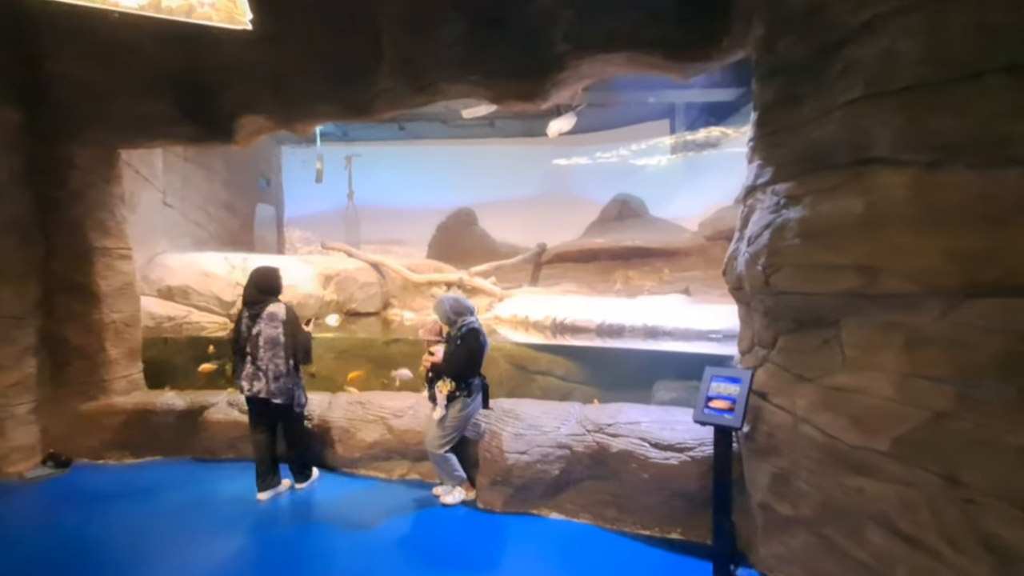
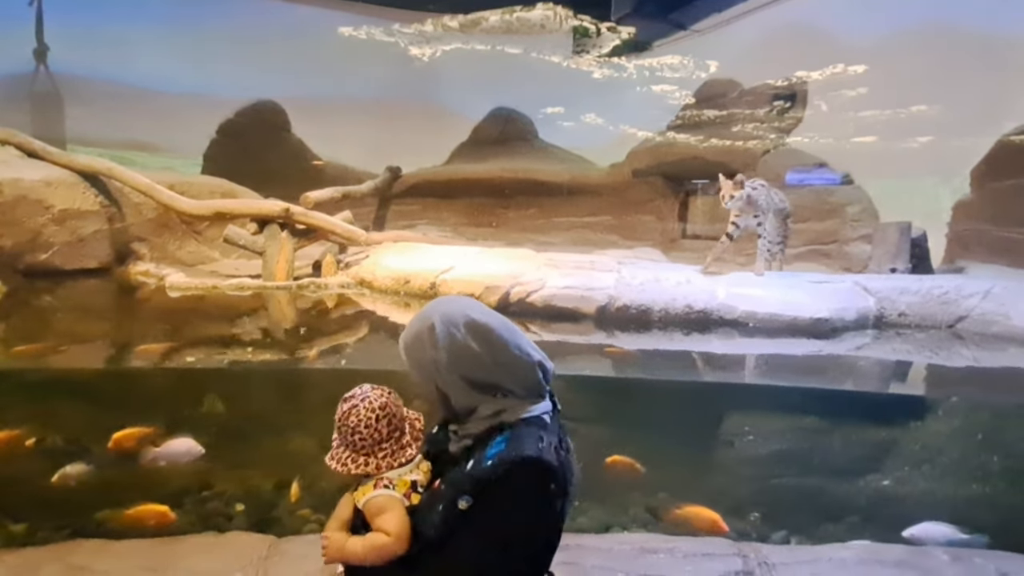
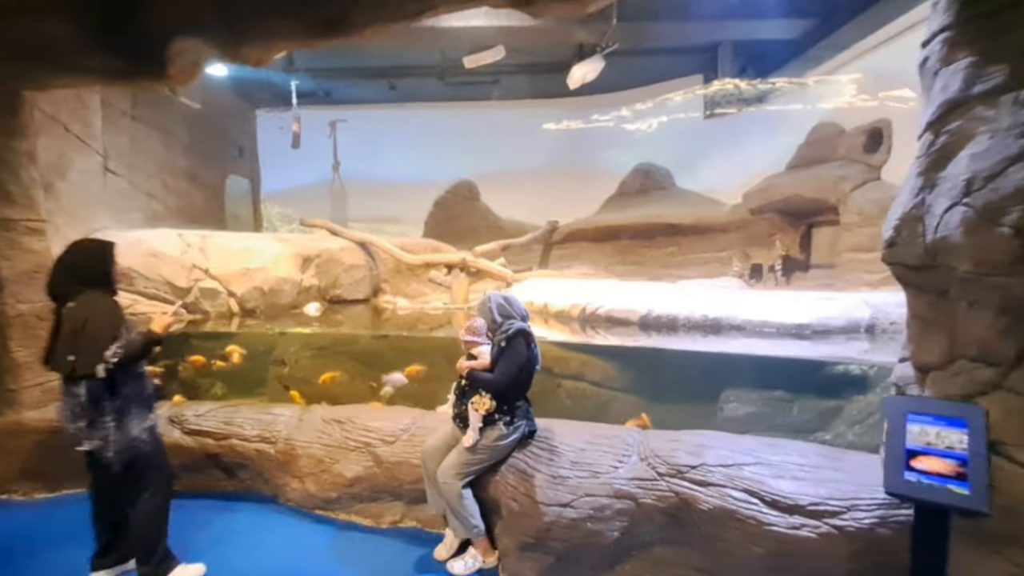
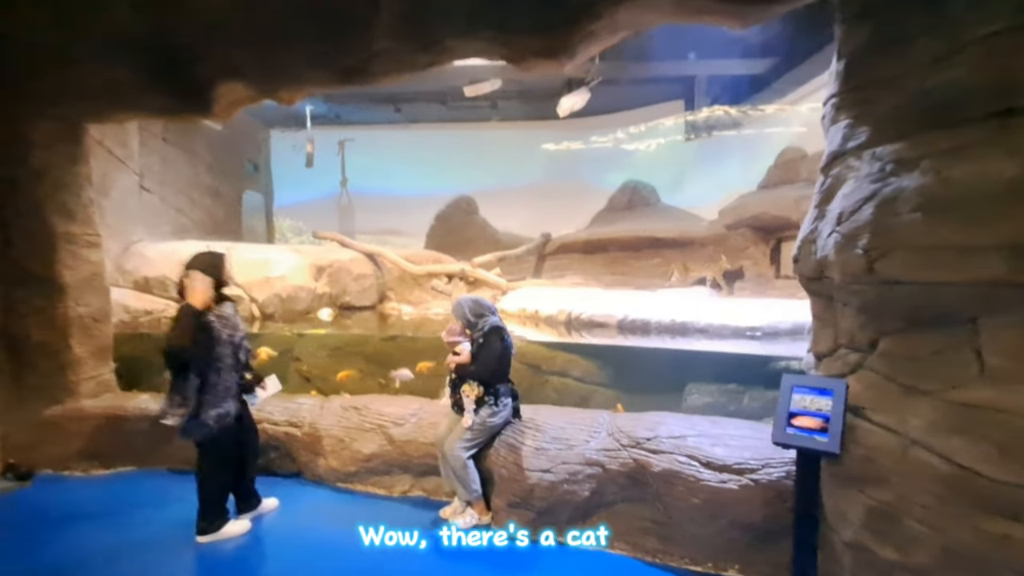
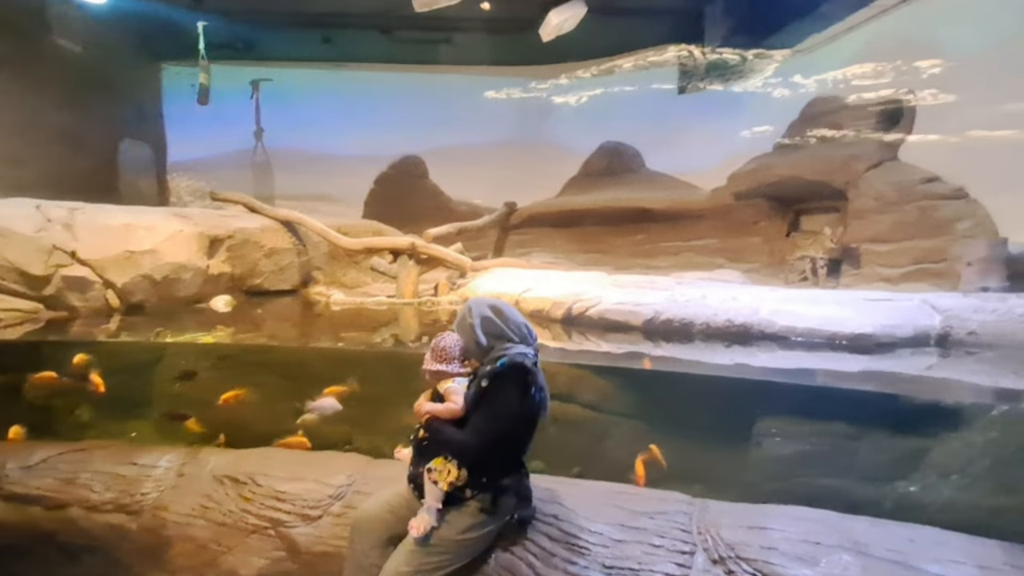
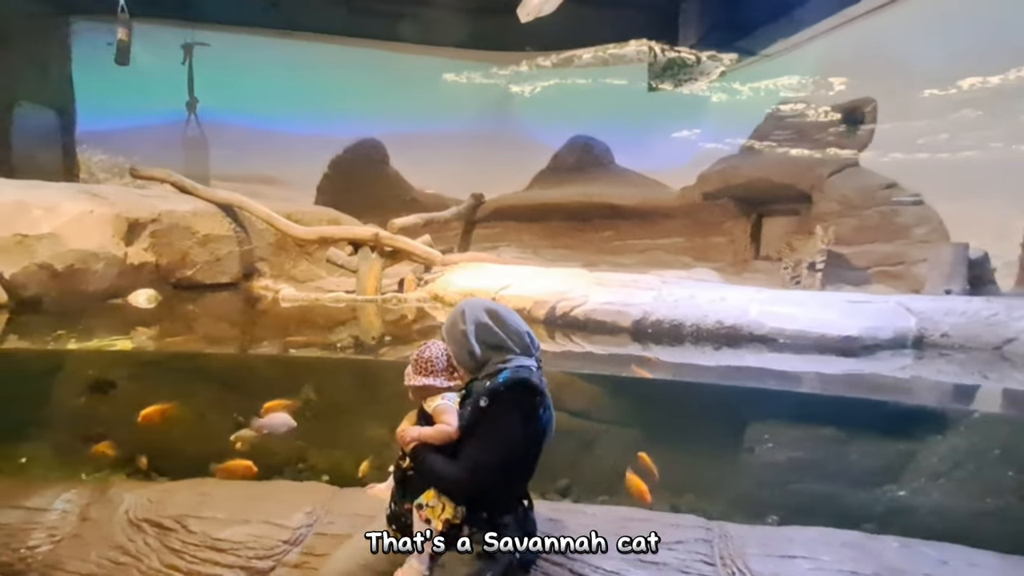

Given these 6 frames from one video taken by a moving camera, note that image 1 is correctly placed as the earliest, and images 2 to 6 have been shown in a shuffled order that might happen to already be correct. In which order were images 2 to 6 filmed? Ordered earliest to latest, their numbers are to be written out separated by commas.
4, 3, 5, 6, 2
